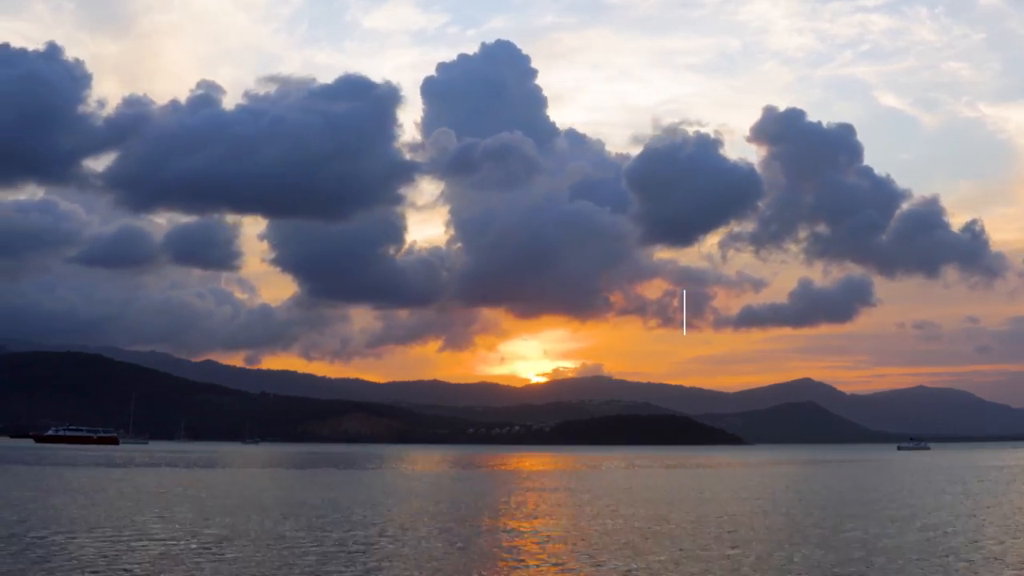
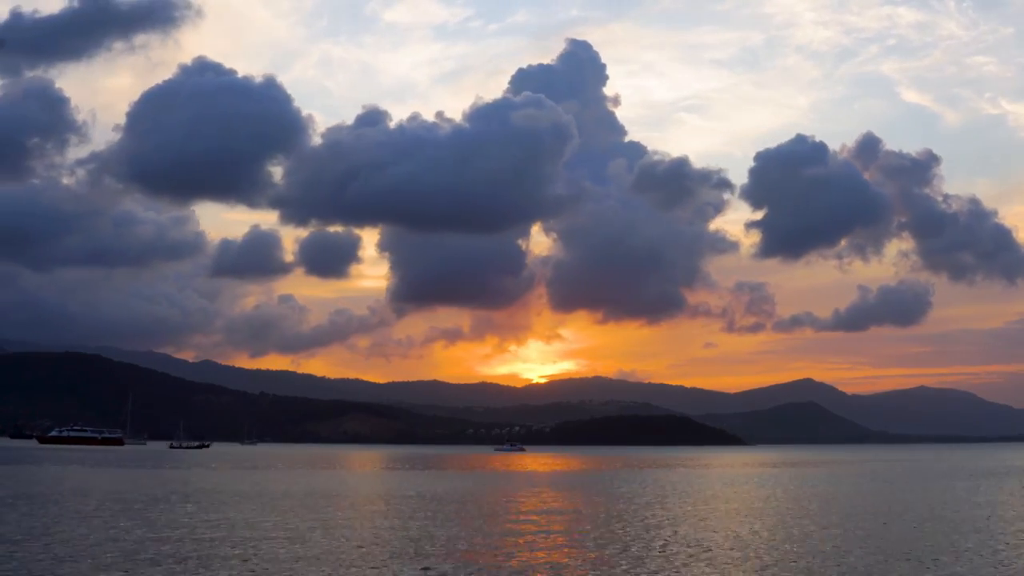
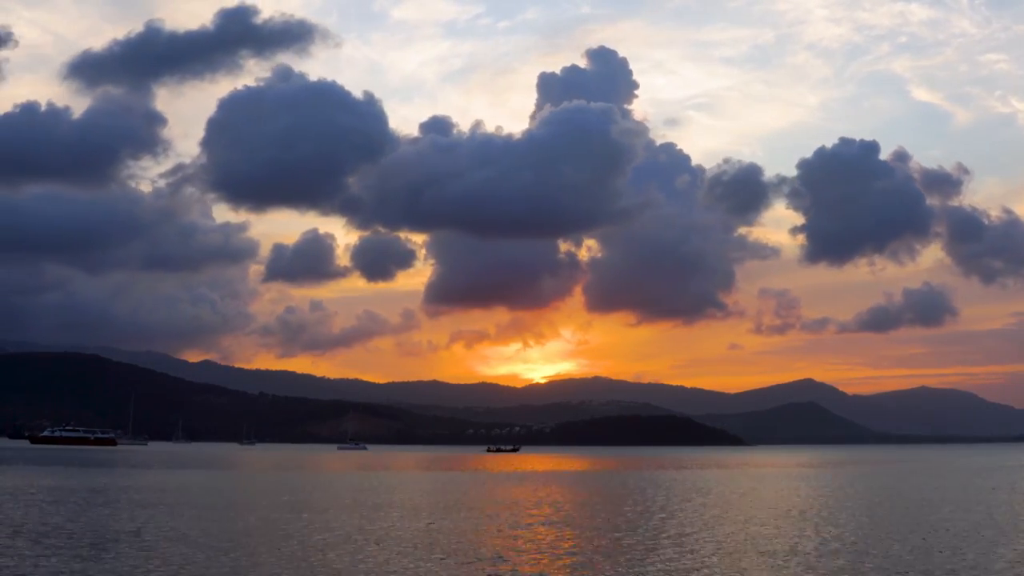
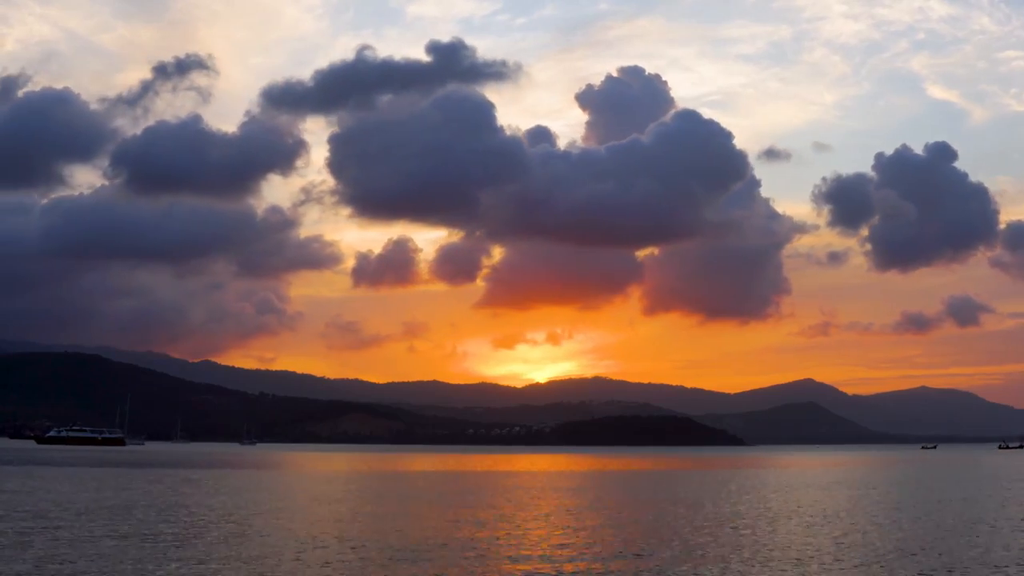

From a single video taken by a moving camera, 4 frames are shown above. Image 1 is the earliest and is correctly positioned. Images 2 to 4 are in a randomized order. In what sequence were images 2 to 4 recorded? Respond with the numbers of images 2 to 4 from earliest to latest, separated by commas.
2, 3, 4
